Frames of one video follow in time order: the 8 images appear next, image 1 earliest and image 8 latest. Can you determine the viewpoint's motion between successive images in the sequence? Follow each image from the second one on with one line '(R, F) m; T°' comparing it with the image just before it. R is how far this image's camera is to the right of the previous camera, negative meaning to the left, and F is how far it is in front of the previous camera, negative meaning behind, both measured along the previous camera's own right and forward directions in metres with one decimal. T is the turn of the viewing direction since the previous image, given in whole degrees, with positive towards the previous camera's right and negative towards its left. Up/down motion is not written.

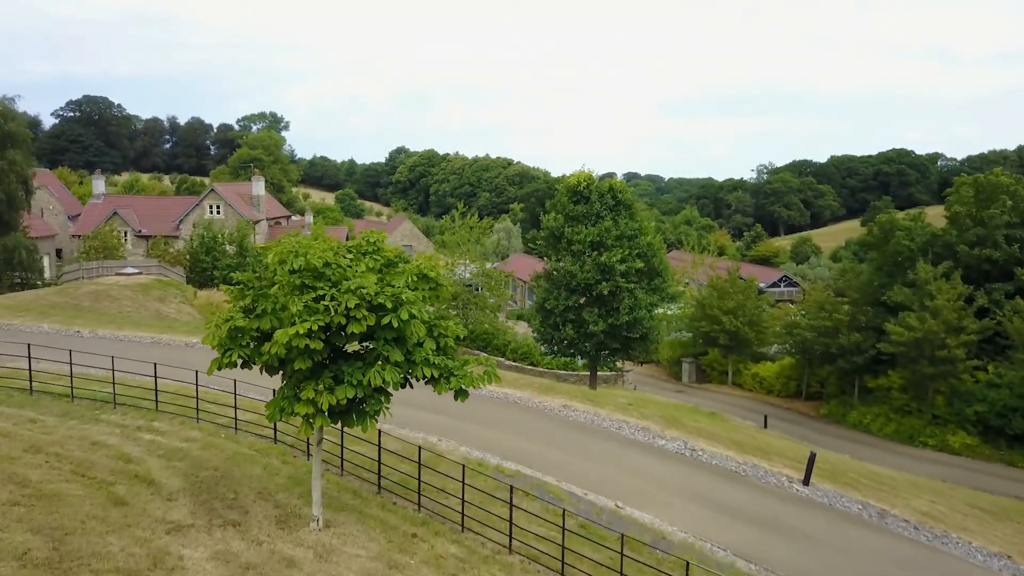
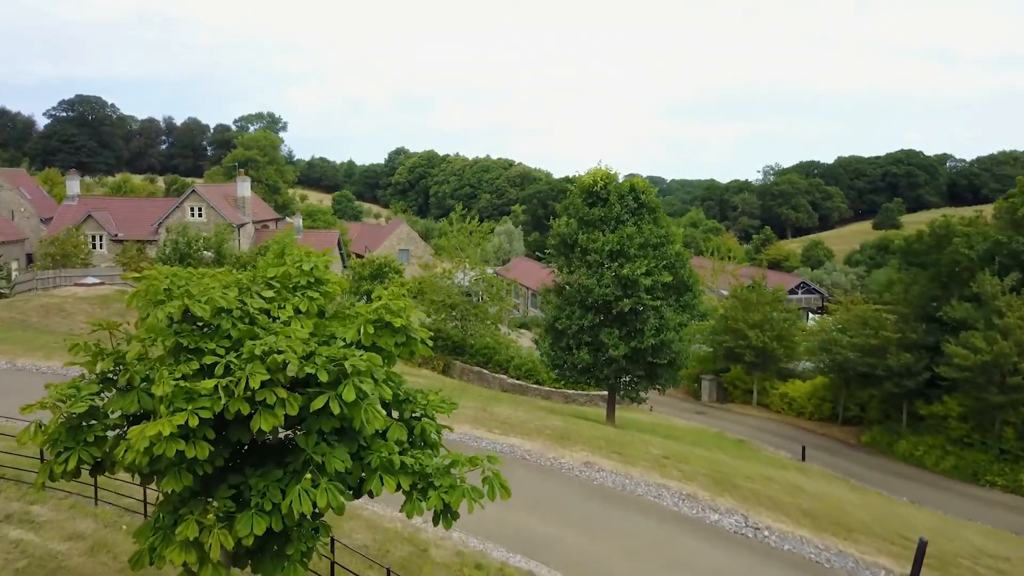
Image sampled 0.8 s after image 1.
(-0.1, +3.2) m; 0°
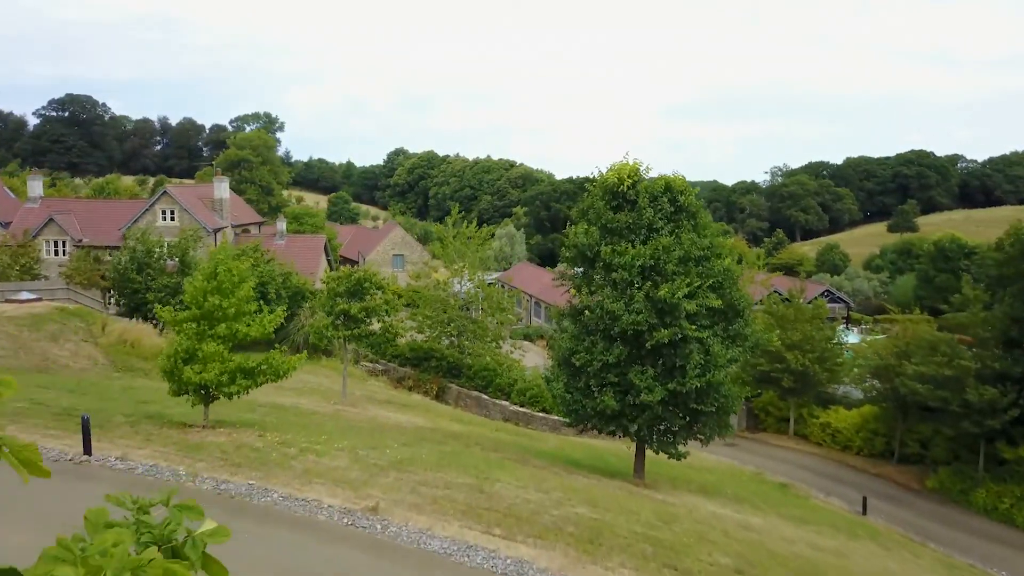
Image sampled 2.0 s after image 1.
(0.0, +4.0) m; 0°
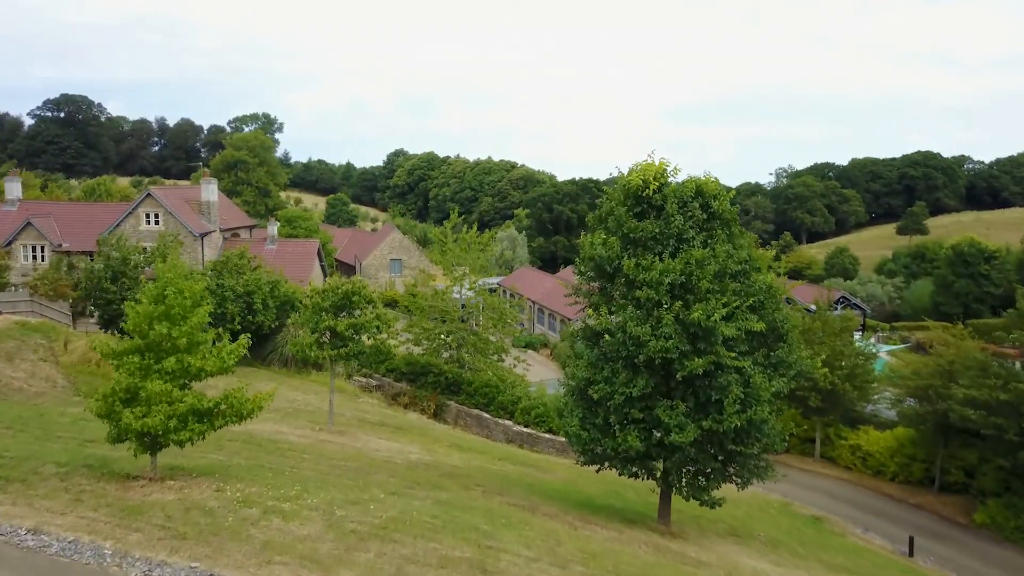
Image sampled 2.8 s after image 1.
(-0.1, +2.1) m; 0°
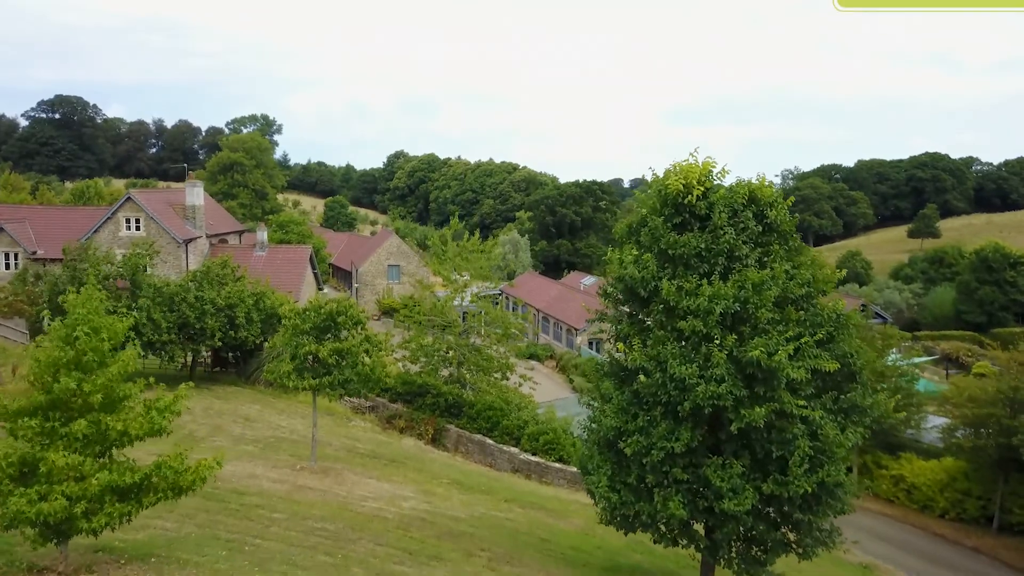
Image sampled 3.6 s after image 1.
(-0.1, +2.4) m; 0°
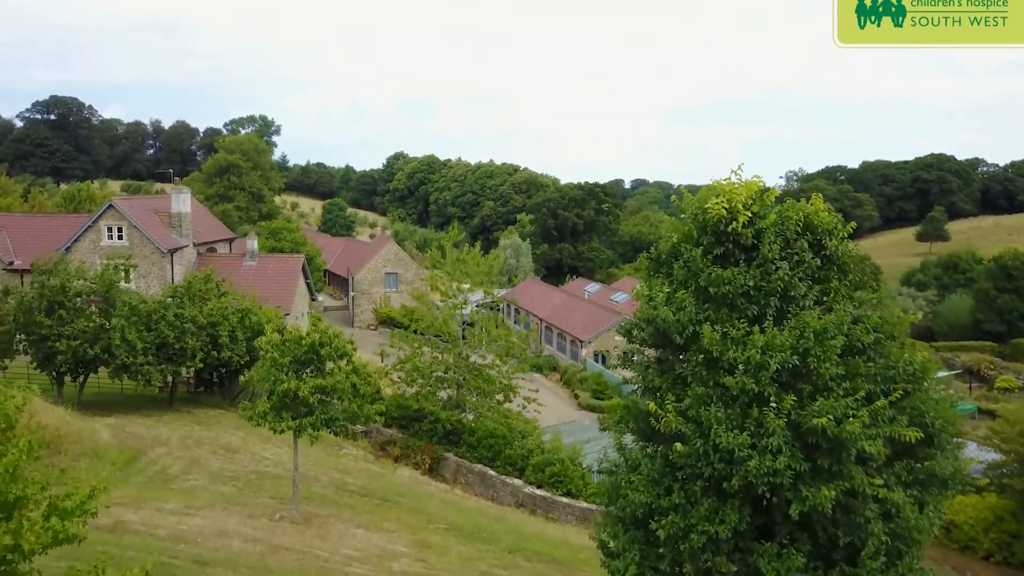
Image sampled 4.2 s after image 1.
(-0.1, +1.9) m; 0°
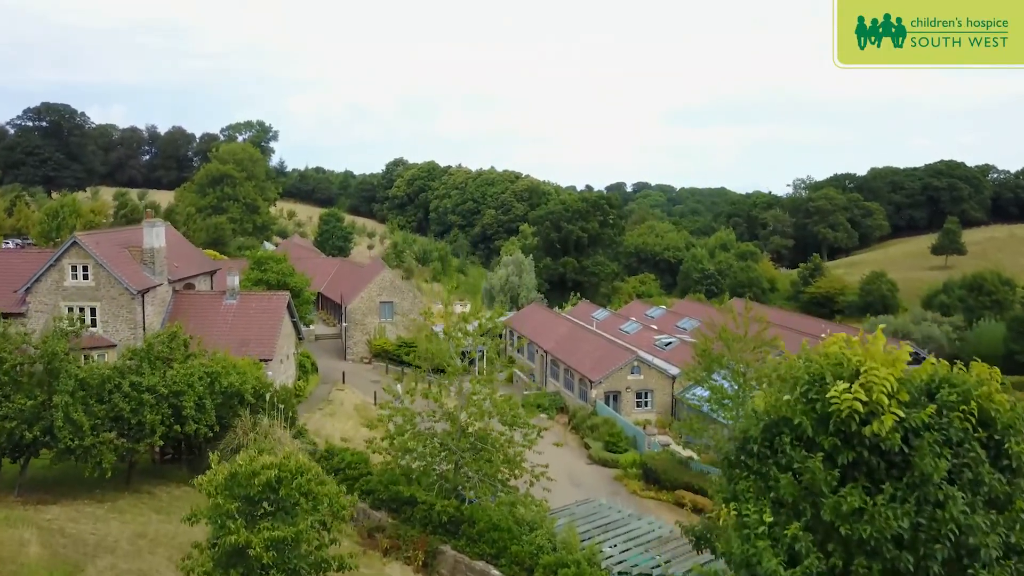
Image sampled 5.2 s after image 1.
(-0.1, +3.2) m; 0°
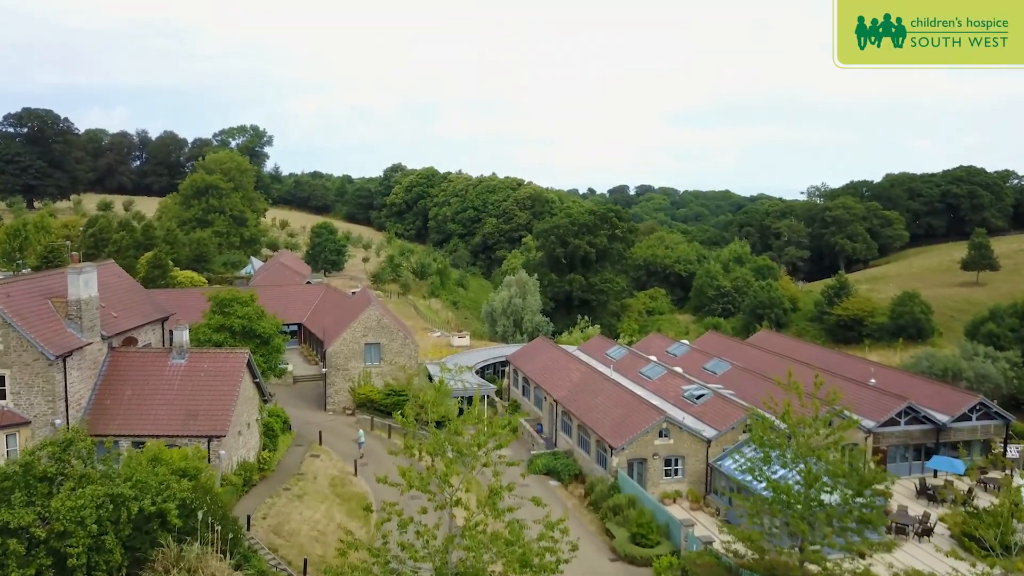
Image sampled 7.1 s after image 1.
(-0.1, +6.0) m; 0°
